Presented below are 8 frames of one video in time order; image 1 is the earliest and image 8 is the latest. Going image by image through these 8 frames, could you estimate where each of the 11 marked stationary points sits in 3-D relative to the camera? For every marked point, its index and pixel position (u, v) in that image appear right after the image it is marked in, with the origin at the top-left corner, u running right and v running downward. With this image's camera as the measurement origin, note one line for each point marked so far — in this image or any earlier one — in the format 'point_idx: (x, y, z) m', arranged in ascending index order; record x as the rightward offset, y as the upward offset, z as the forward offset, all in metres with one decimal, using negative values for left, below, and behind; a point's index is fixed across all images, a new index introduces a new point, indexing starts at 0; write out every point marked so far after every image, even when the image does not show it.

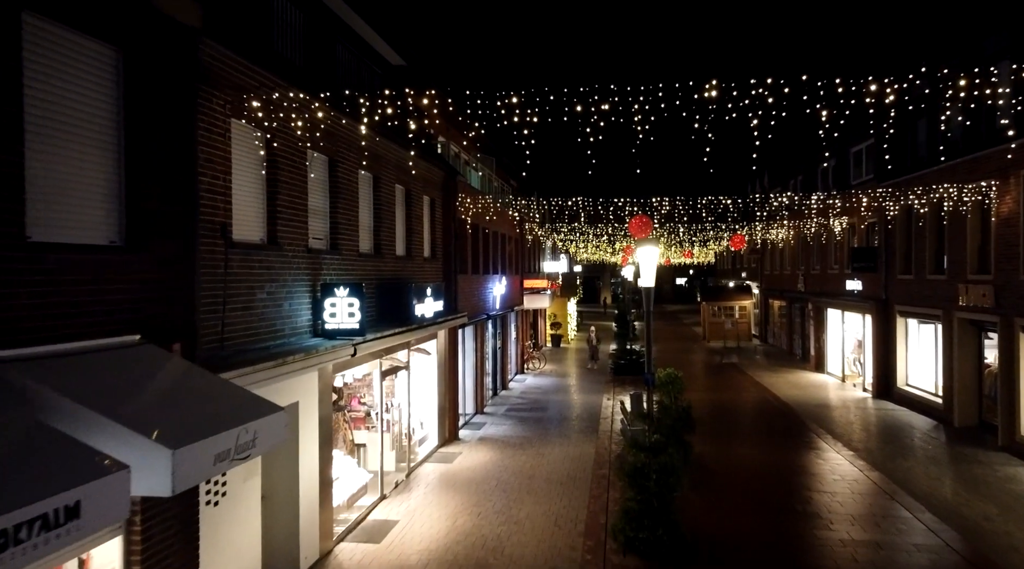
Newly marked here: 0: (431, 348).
0: (-1.8, -1.3, +15.3) m
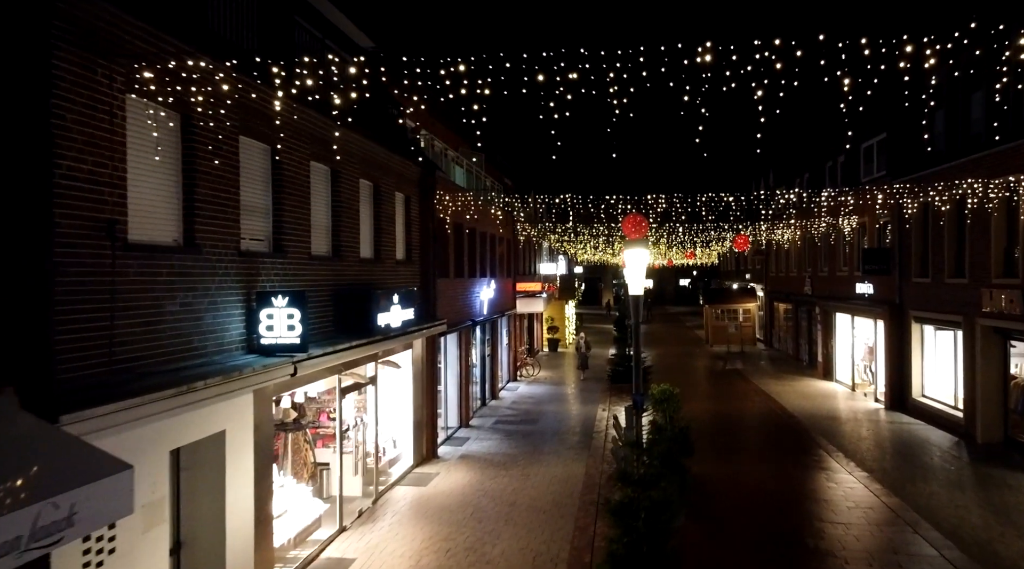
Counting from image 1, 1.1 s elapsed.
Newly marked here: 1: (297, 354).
0: (-2.1, -1.4, +14.0) m
1: (-2.3, -0.7, +8.2) m
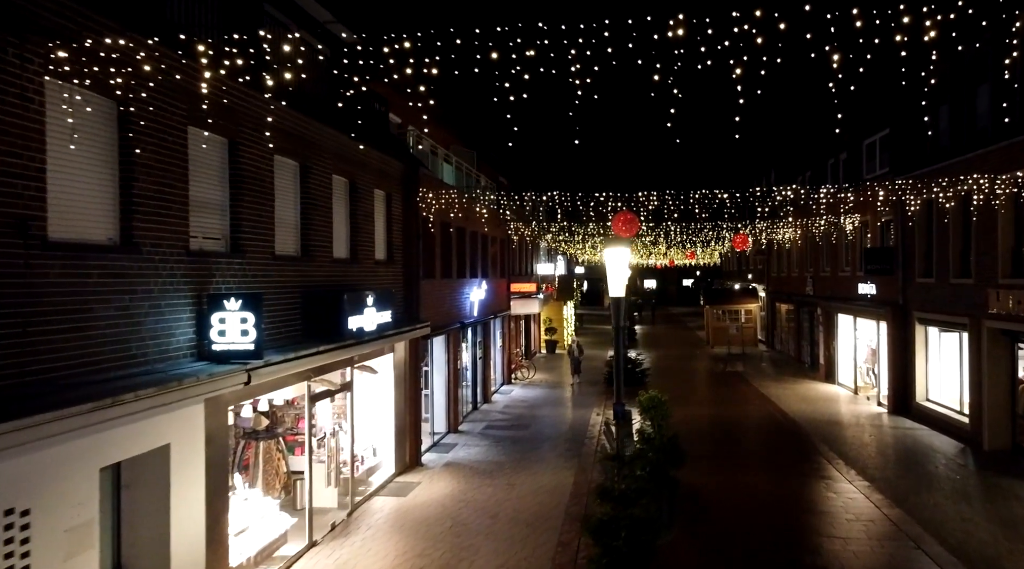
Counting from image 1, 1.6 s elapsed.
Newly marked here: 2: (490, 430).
0: (-2.4, -1.4, +13.5) m
1: (-2.5, -0.8, +7.6) m
2: (-0.6, -3.5, +18.8) m
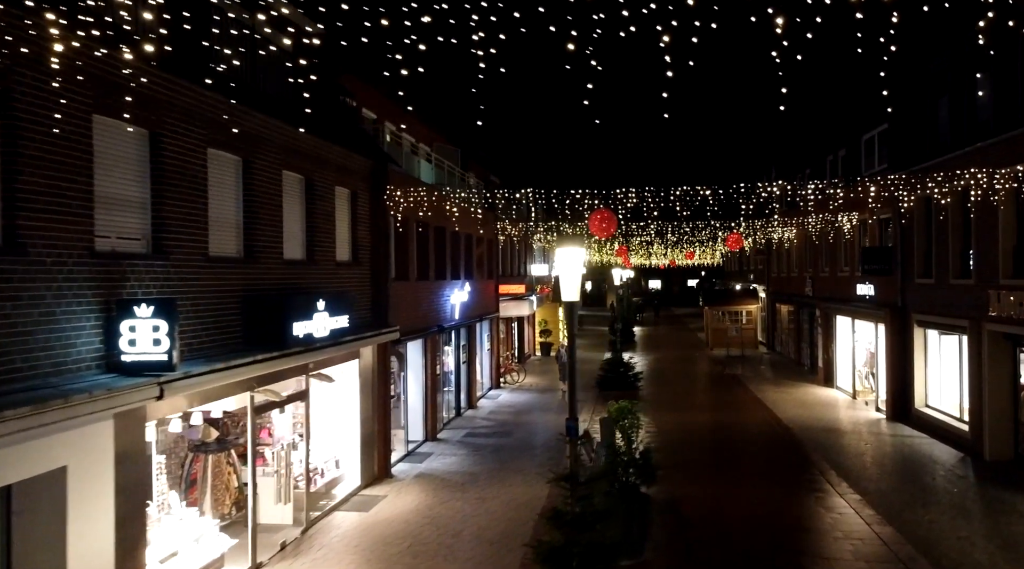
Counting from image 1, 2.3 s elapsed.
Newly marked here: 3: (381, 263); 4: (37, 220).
0: (-2.8, -1.4, +12.8) m
1: (-3.1, -0.8, +7.0) m
2: (-1.0, -3.5, +18.1) m
3: (-2.3, +0.4, +14.0) m
4: (-3.7, +0.5, +6.1) m
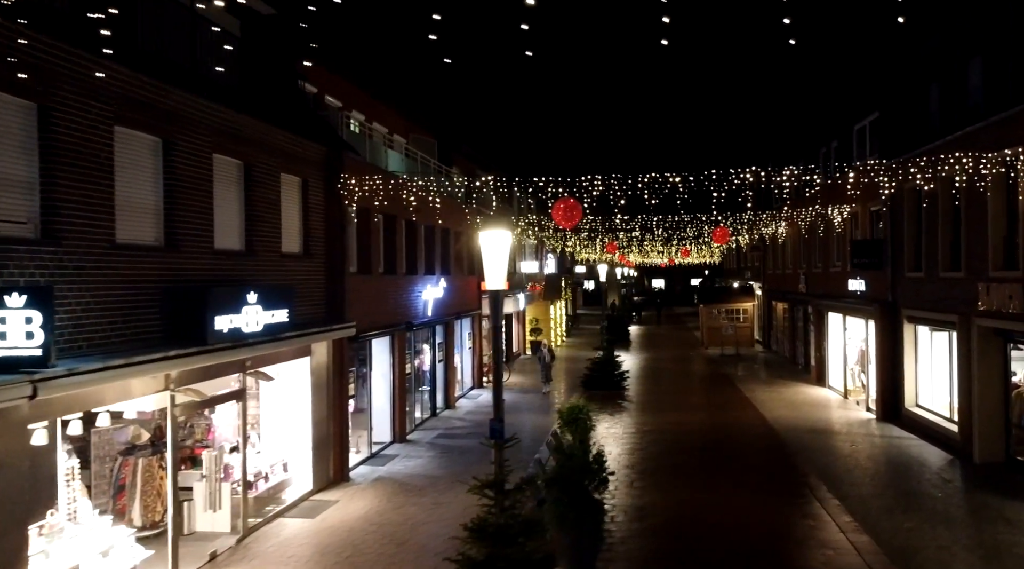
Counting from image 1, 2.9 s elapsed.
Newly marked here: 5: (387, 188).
0: (-3.5, -1.3, +12.1) m
1: (-3.8, -0.7, +6.3) m
2: (-1.6, -3.4, +17.4) m
3: (-3.0, +0.5, +13.3) m
4: (-4.4, +0.6, +5.5) m
5: (-2.4, +1.8, +15.0) m
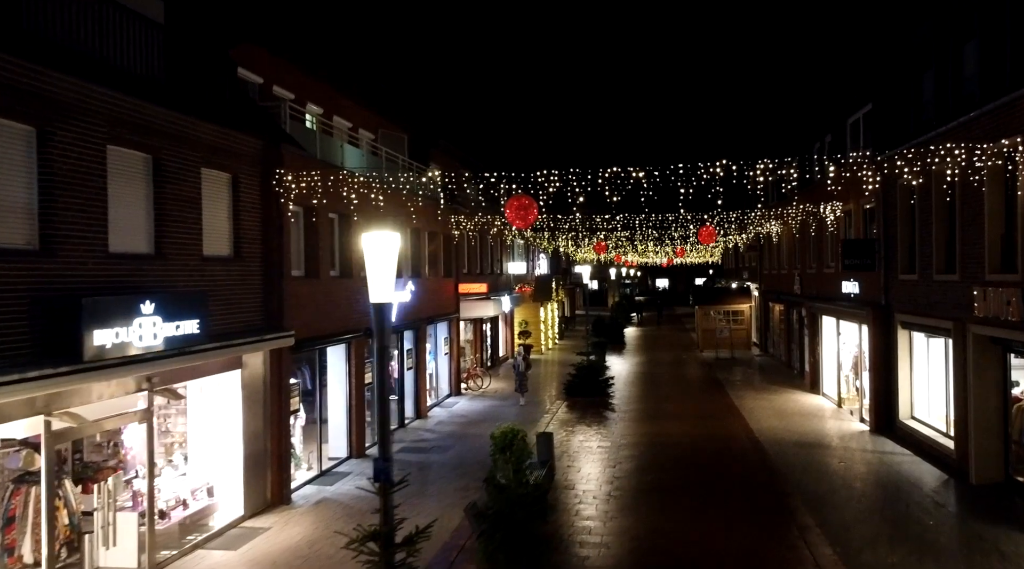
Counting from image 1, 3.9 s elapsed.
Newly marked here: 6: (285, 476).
0: (-4.2, -1.4, +11.0) m
1: (-4.6, -0.8, +5.2) m
2: (-2.3, -3.5, +16.3) m
3: (-3.7, +0.4, +12.2) m
4: (-5.3, +0.5, +4.4) m
5: (-3.1, +1.8, +13.9) m
6: (-3.6, -3.0, +12.5) m
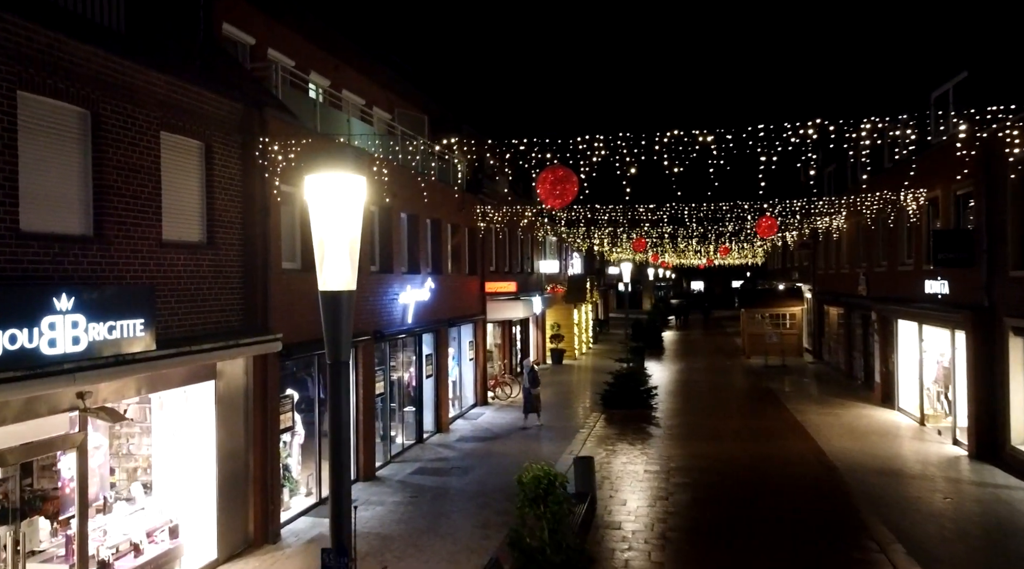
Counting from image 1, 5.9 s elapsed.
0: (-3.9, -1.3, +9.0) m
1: (-4.4, -0.7, +3.2) m
2: (-1.7, -3.4, +14.2) m
3: (-3.3, +0.5, +10.1) m
4: (-5.1, +0.6, +2.4) m
5: (-2.6, +1.8, +11.8) m
6: (-3.2, -3.0, +10.4) m
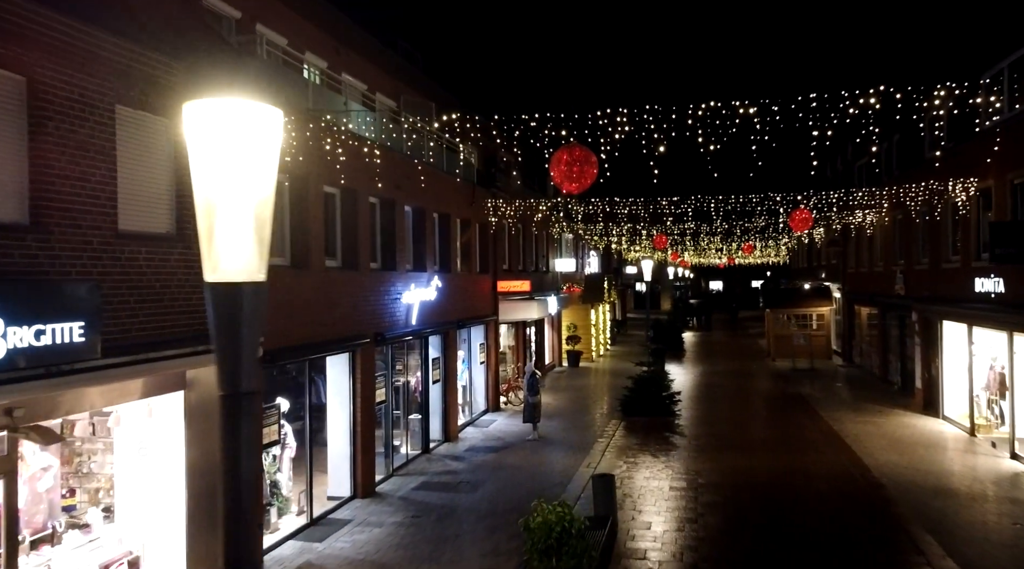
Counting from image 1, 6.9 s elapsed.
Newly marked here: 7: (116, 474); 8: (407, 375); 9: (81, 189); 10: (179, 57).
0: (-3.8, -1.3, +7.8) m
1: (-4.5, -0.6, +2.1) m
2: (-1.5, -3.4, +13.0) m
3: (-3.2, +0.5, +9.0) m
4: (-5.2, +0.7, +1.3) m
5: (-2.5, +1.9, +10.7) m
6: (-3.0, -2.9, +9.2) m
7: (-3.9, -1.9, +7.8) m
8: (-2.0, -1.7, +15.0) m
9: (-3.8, +0.8, +7.0) m
10: (-3.5, +2.4, +8.2) m
